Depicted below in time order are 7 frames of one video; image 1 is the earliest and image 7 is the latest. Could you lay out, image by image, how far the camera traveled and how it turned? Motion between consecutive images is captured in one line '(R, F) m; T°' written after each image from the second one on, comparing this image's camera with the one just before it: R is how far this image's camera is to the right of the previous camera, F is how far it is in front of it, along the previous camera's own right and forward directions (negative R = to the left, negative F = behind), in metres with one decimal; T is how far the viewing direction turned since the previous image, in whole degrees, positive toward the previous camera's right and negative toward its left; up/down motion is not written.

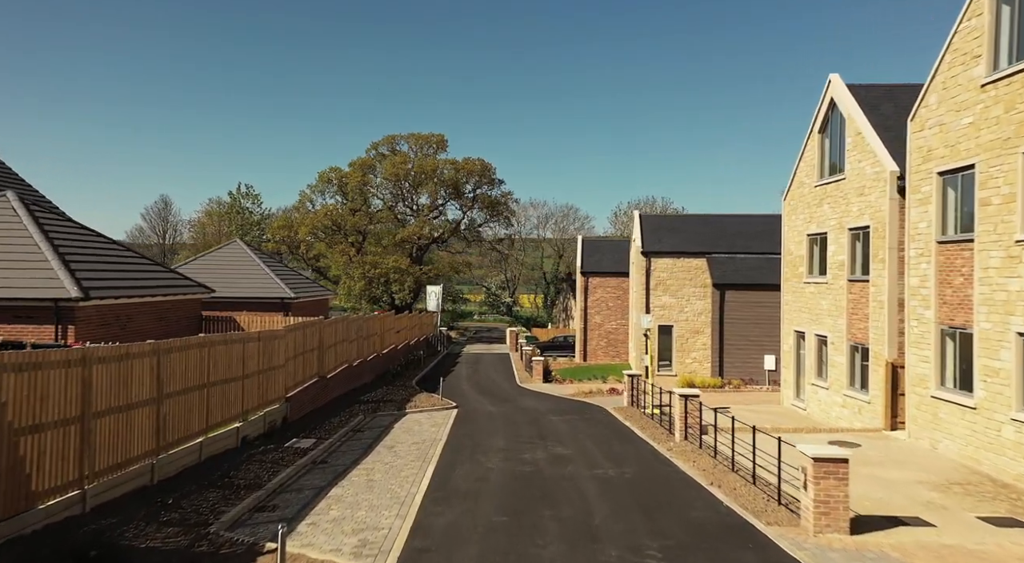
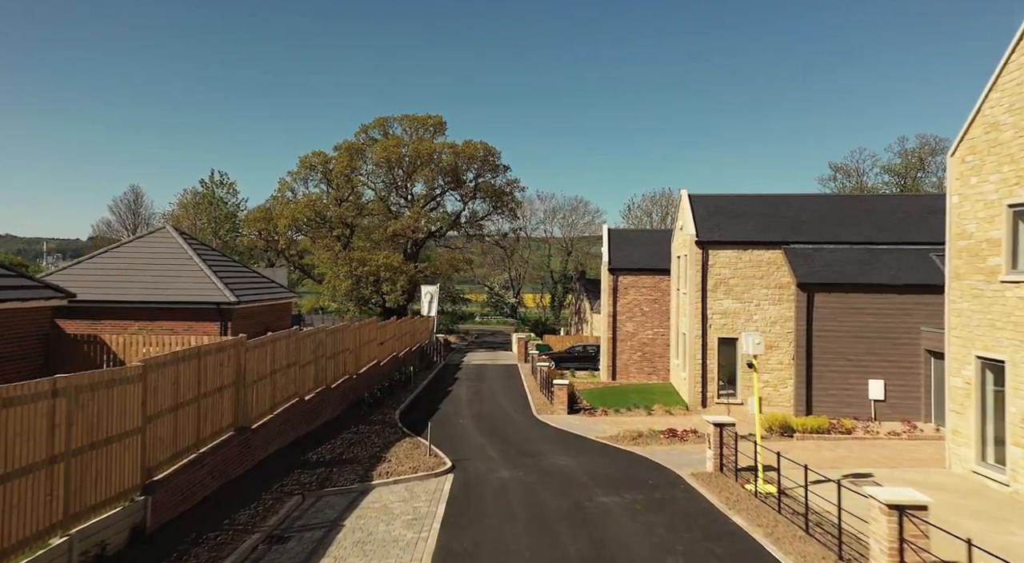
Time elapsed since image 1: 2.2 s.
(-0.4, +7.7) m; 0°
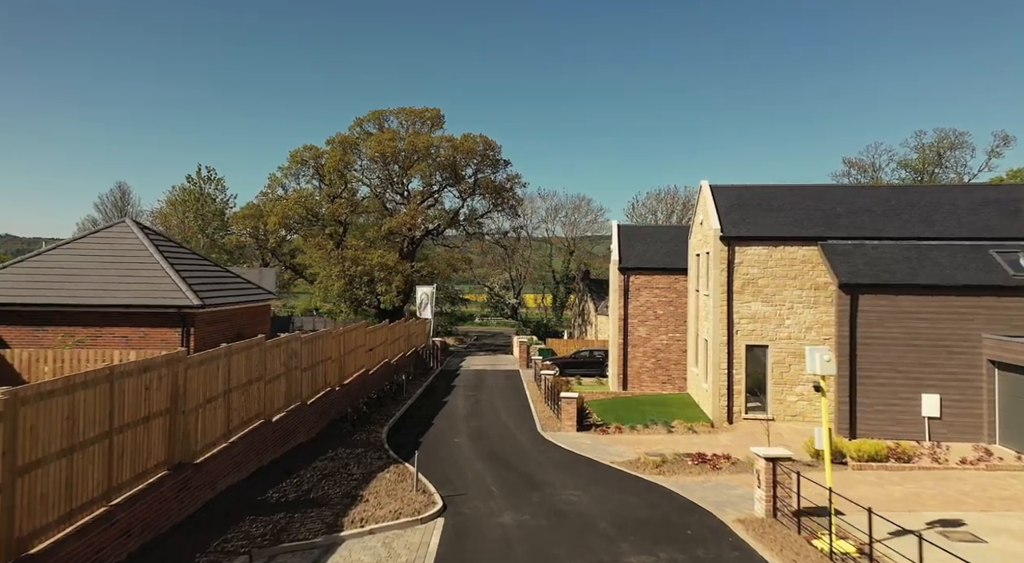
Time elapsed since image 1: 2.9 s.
(-0.1, +2.7) m; 0°
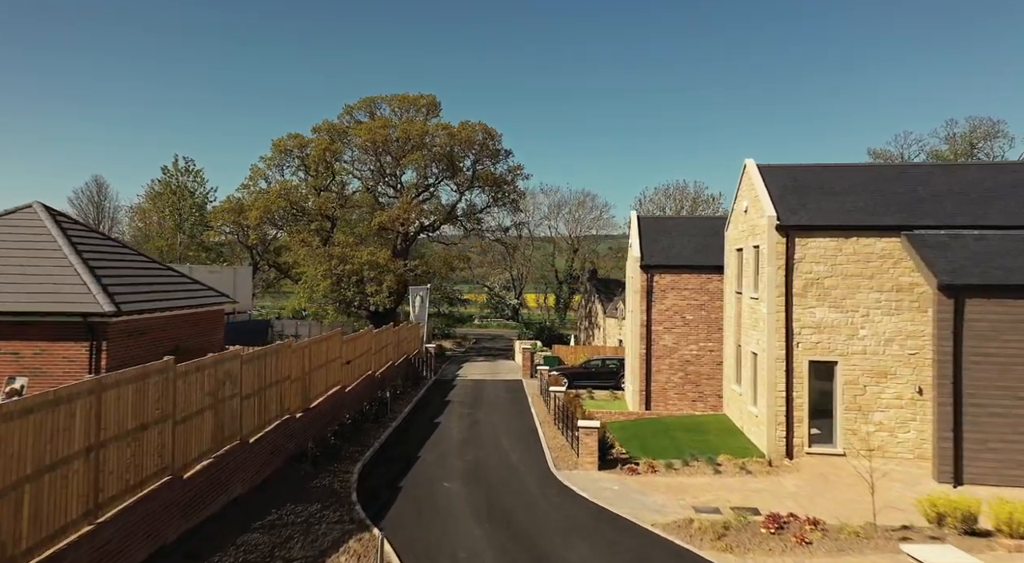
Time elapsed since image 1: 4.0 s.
(-0.1, +4.4) m; 0°
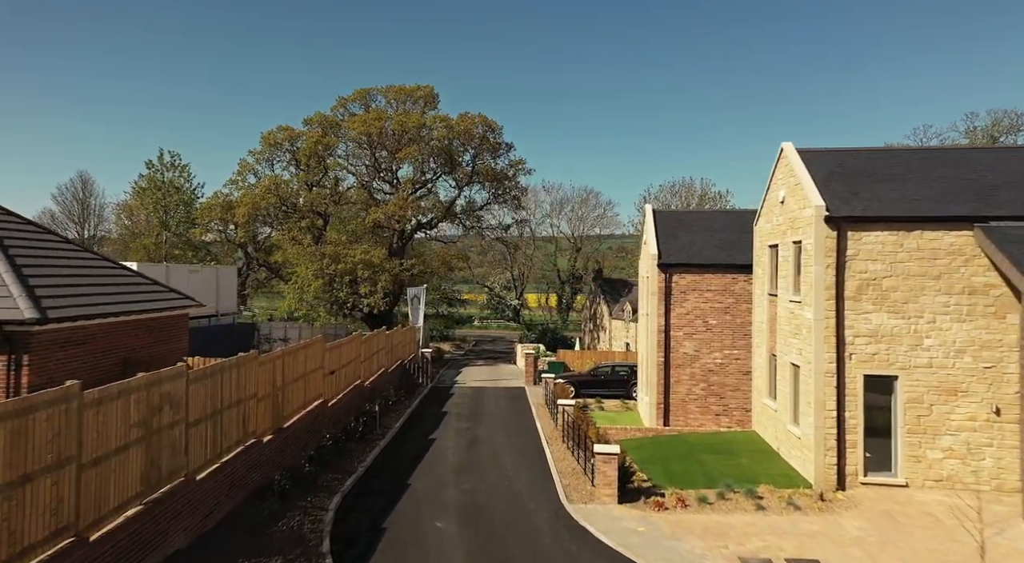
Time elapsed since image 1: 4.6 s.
(-0.1, +2.6) m; 0°
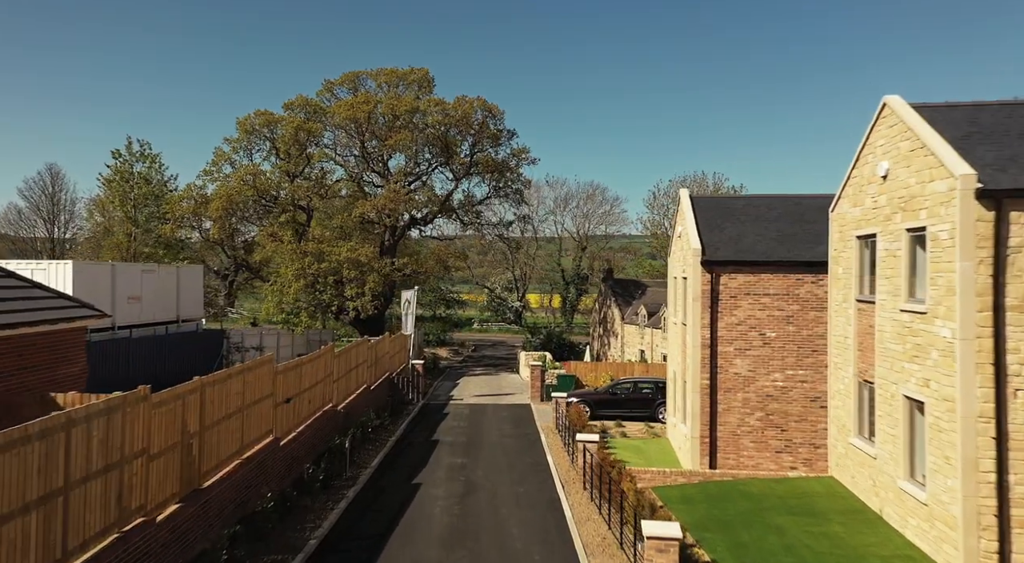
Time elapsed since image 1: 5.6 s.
(-0.1, +4.8) m; 0°
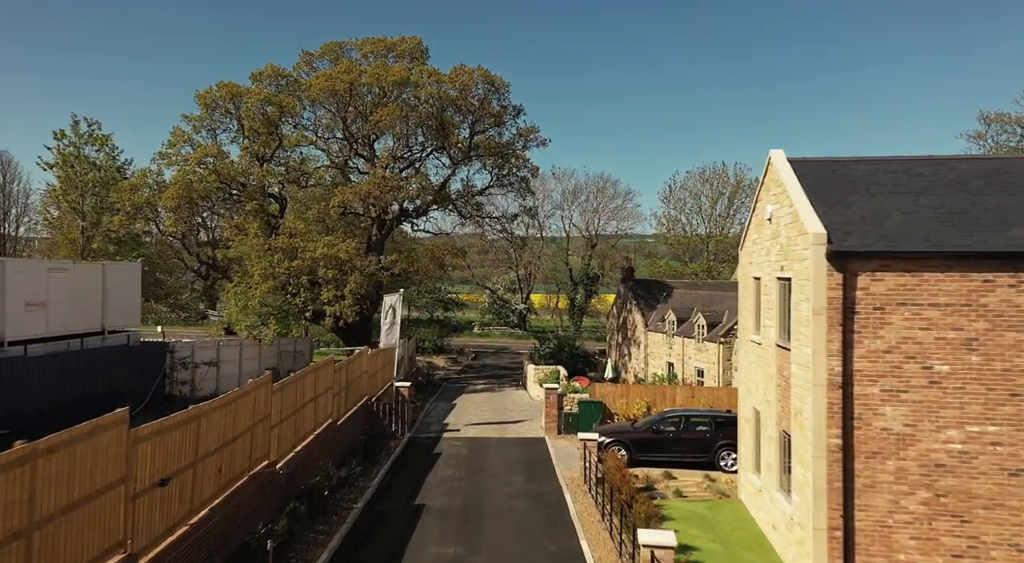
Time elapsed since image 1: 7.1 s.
(-0.3, +6.7) m; 0°
